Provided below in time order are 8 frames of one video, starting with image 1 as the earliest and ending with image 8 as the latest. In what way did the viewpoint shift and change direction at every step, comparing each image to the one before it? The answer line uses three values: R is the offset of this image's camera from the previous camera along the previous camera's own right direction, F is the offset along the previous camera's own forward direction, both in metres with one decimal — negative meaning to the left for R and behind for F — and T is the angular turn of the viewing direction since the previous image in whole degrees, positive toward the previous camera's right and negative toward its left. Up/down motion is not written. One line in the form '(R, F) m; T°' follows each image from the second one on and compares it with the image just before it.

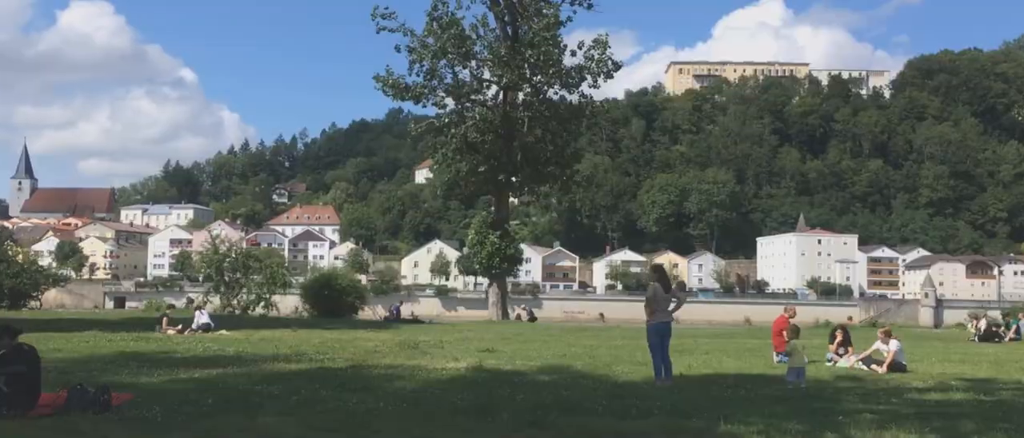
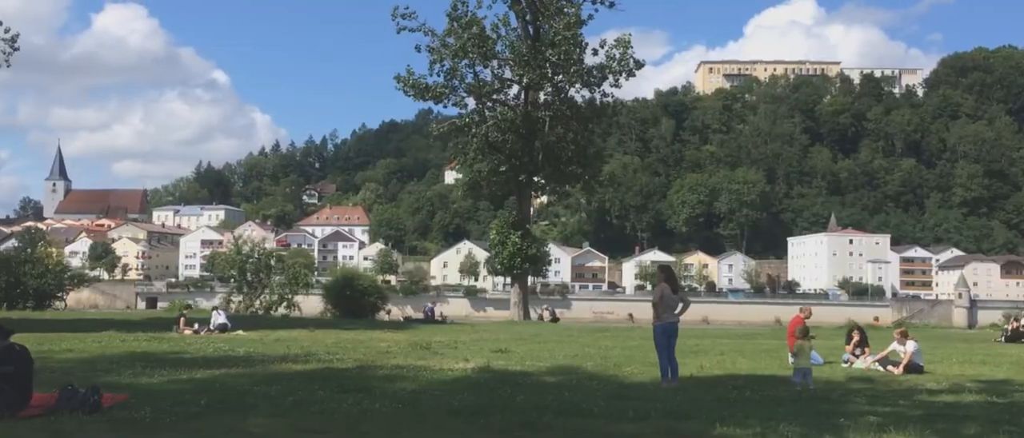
(+0.2, +0.1) m; -2°
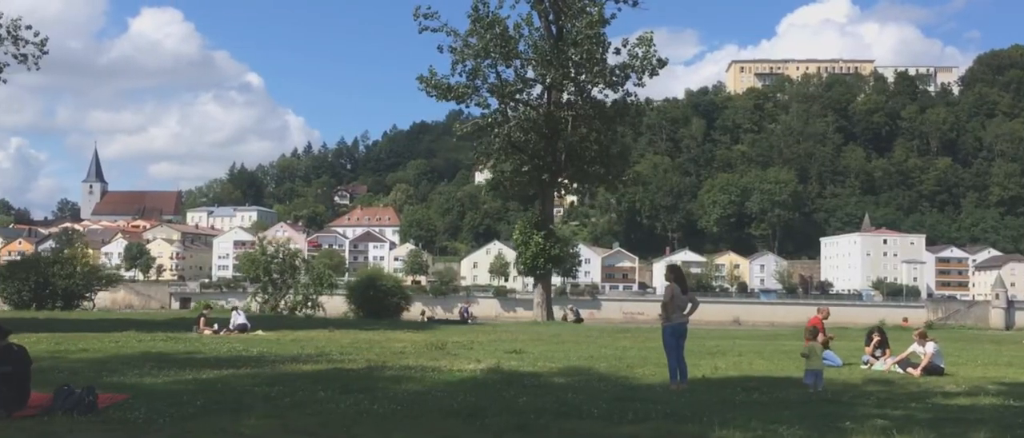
(+0.2, +0.1) m; -2°
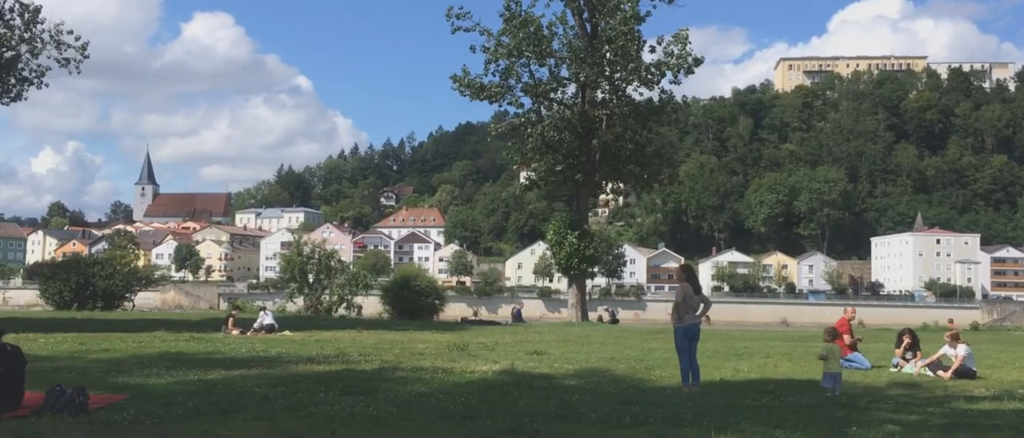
(+0.3, +0.2) m; -3°
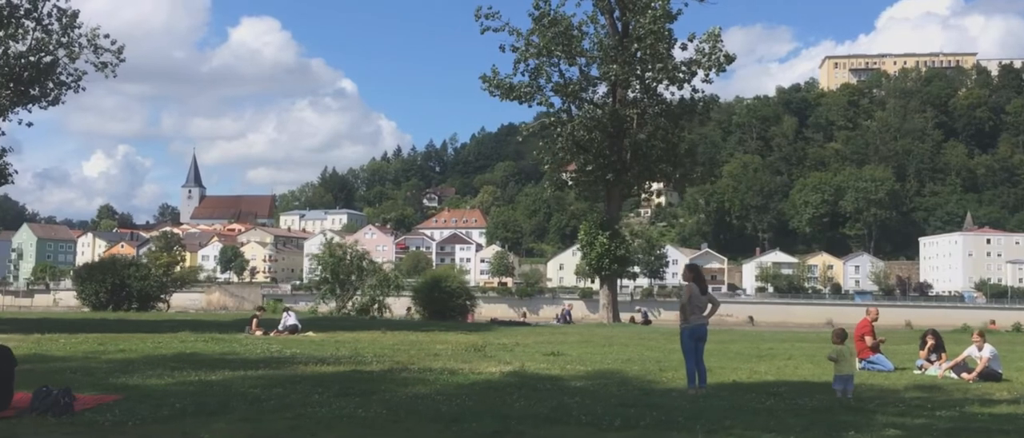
(+0.4, +0.1) m; -2°
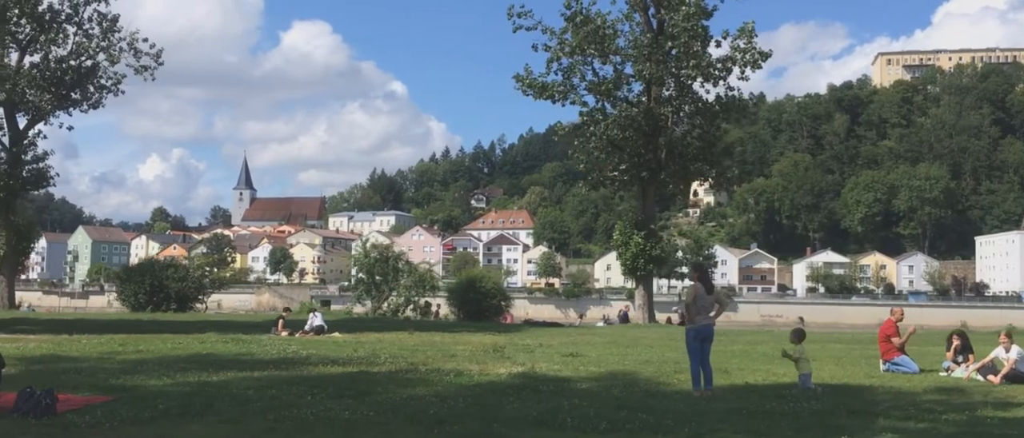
(+0.4, +0.2) m; -3°
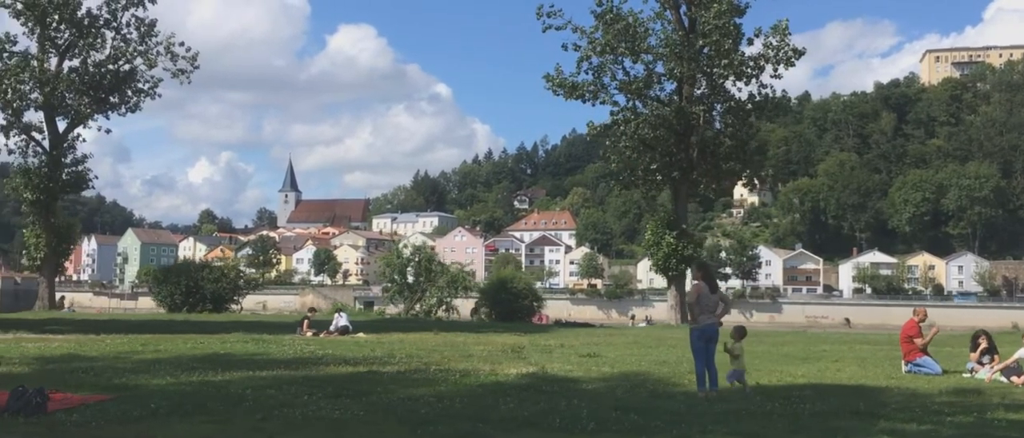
(+0.4, +0.1) m; -2°
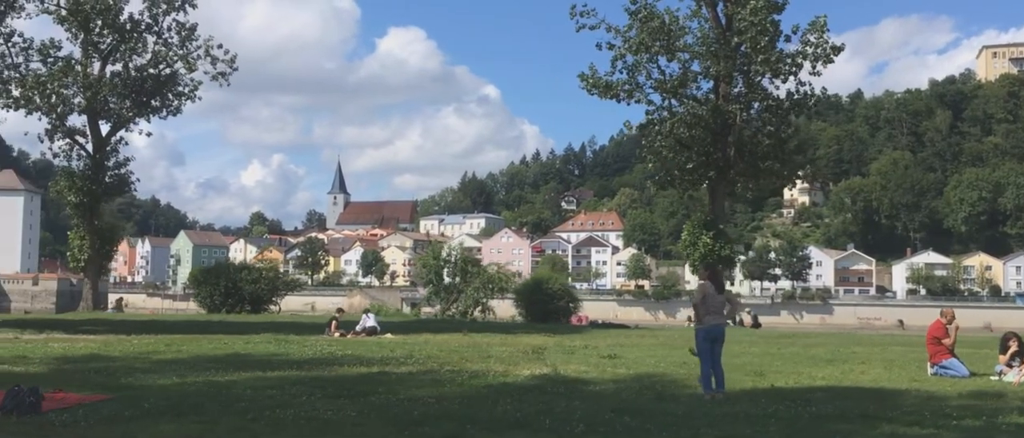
(+0.4, +0.1) m; -3°
